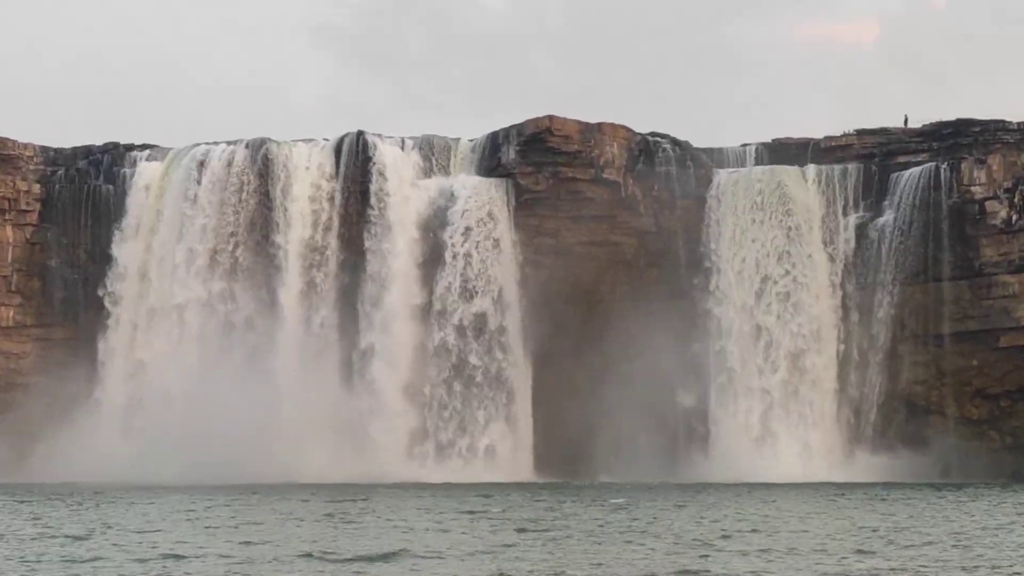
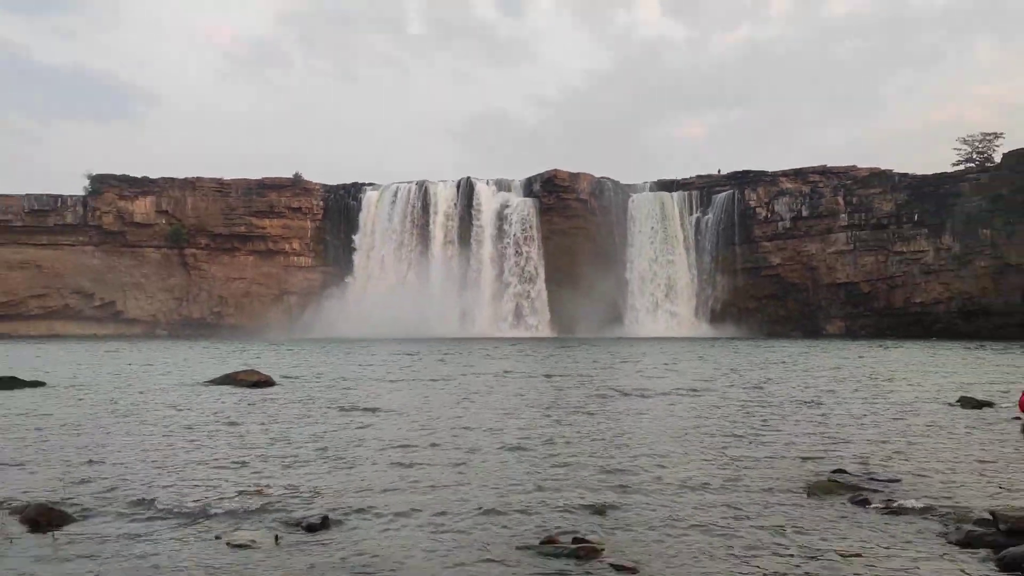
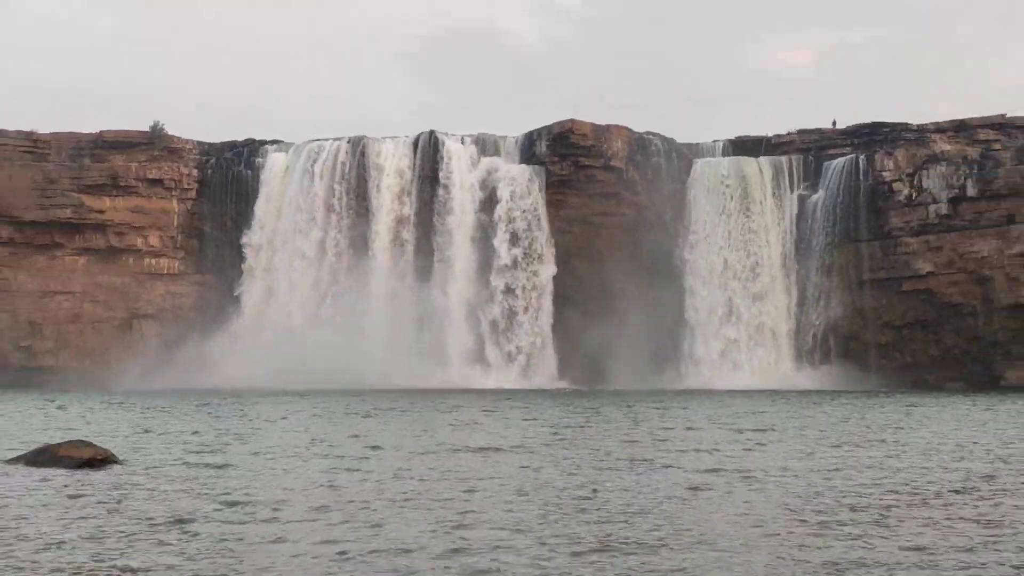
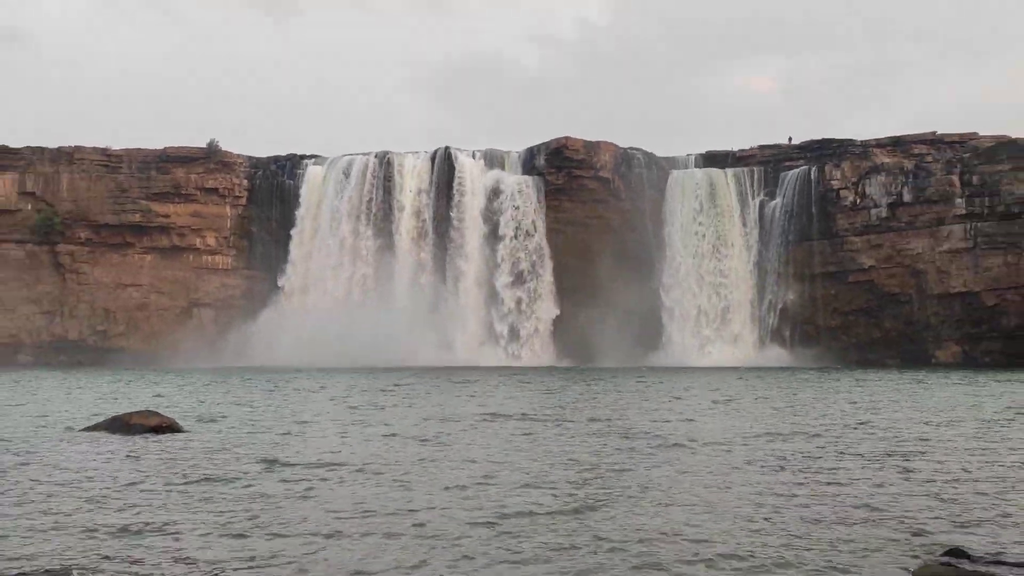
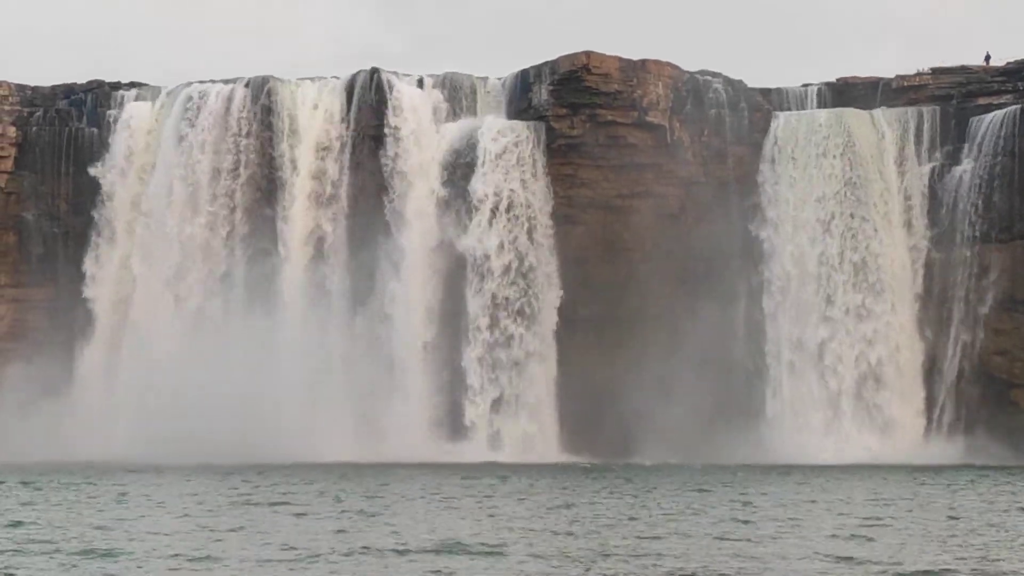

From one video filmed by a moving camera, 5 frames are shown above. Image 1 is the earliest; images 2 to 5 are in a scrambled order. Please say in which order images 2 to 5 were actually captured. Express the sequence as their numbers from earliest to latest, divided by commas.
5, 3, 4, 2
